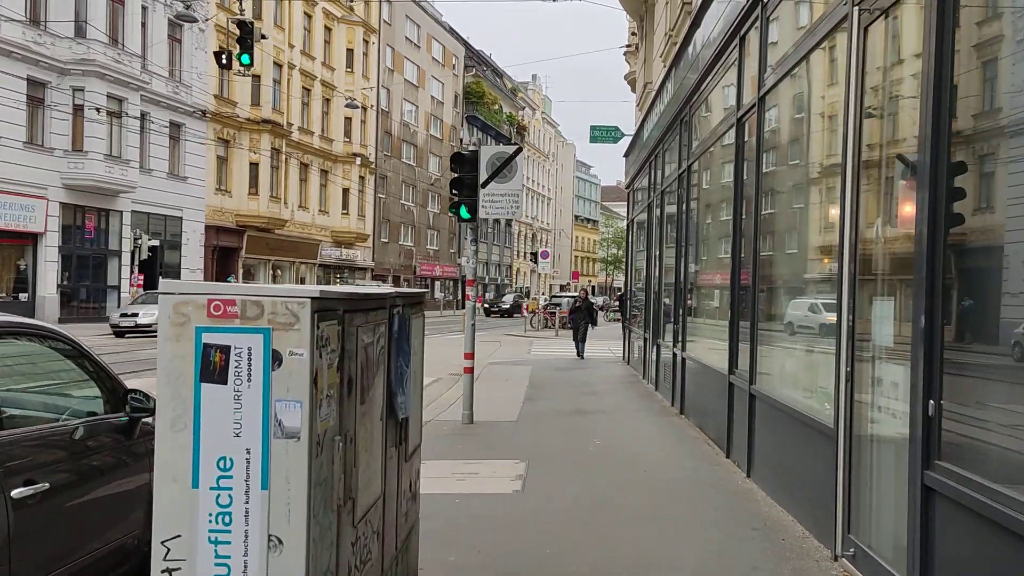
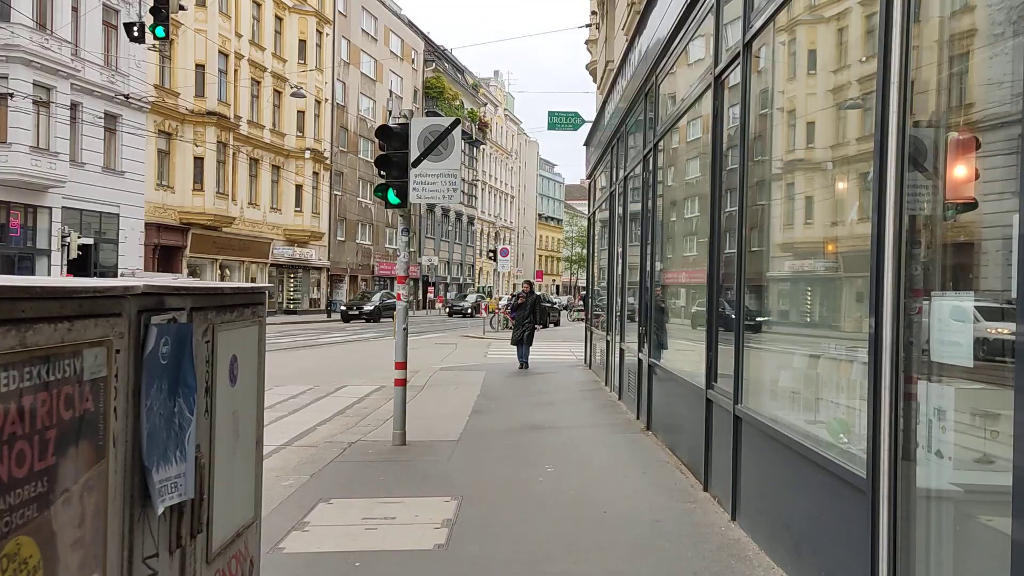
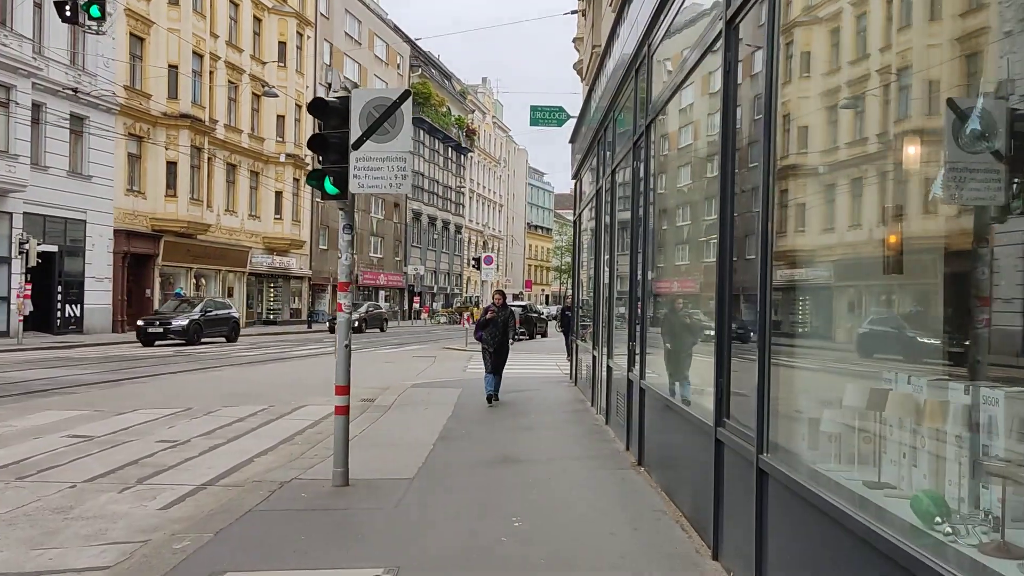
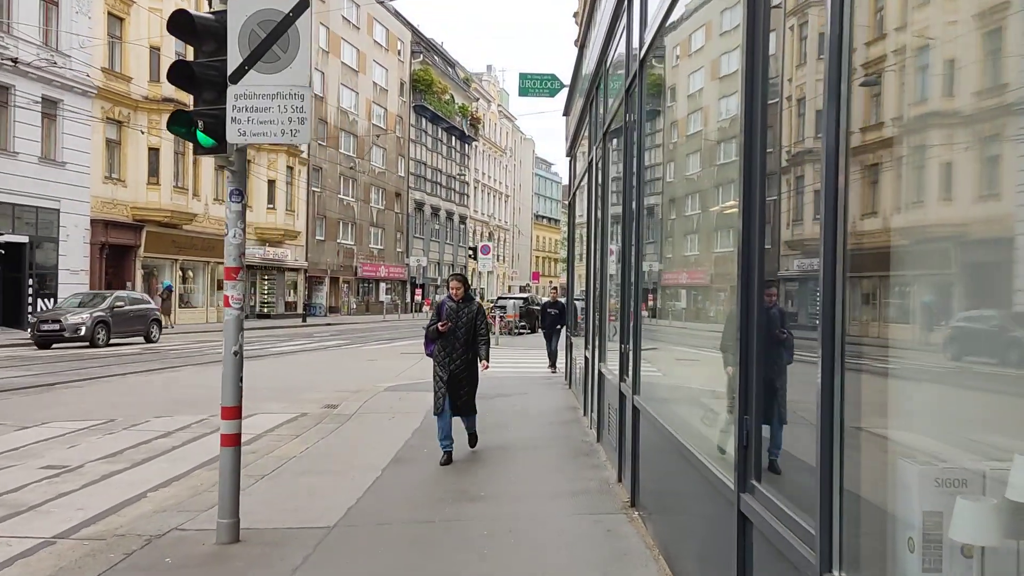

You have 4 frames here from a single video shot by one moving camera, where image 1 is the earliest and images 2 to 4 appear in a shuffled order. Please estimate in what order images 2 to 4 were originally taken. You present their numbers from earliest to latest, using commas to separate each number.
2, 3, 4
